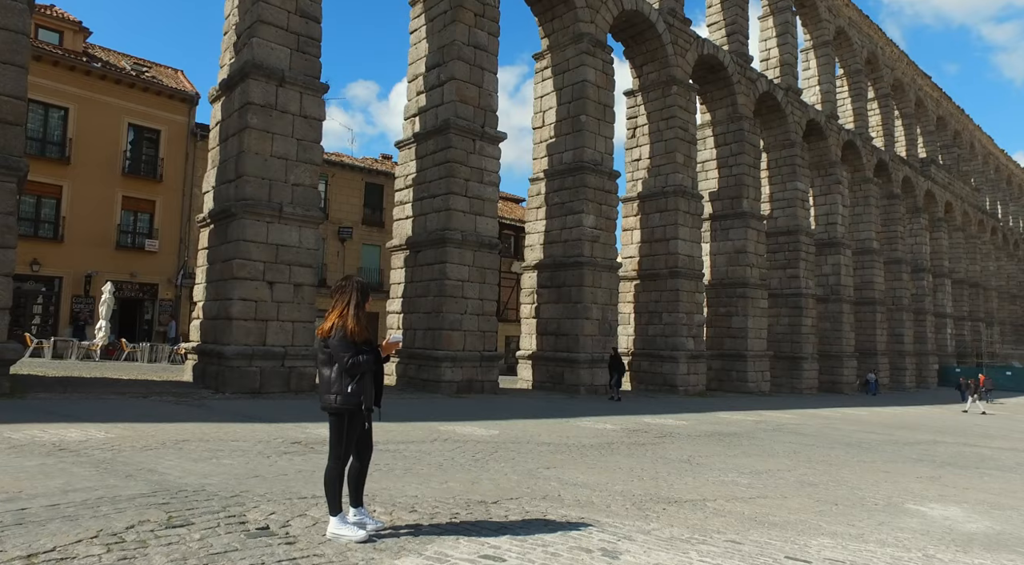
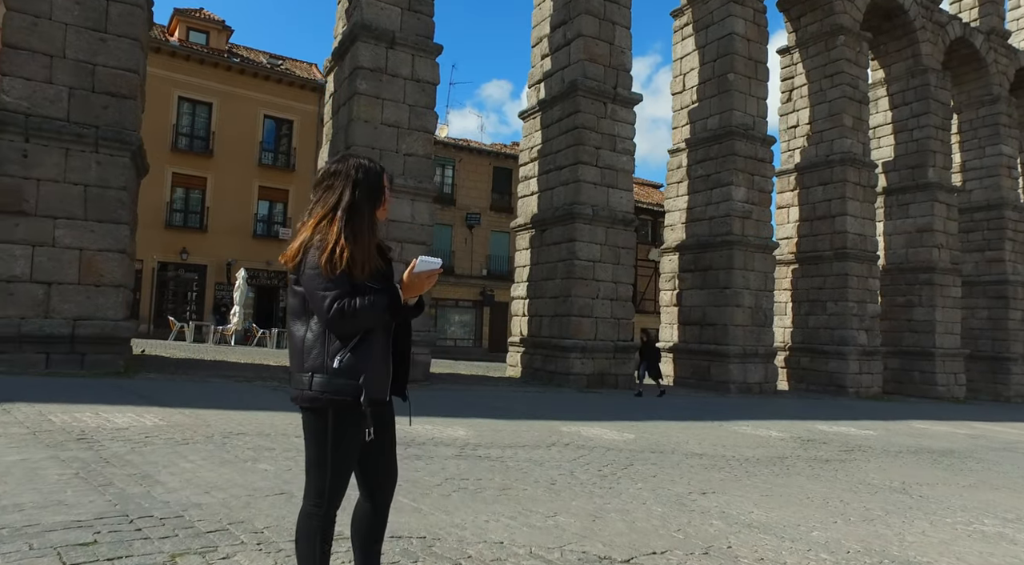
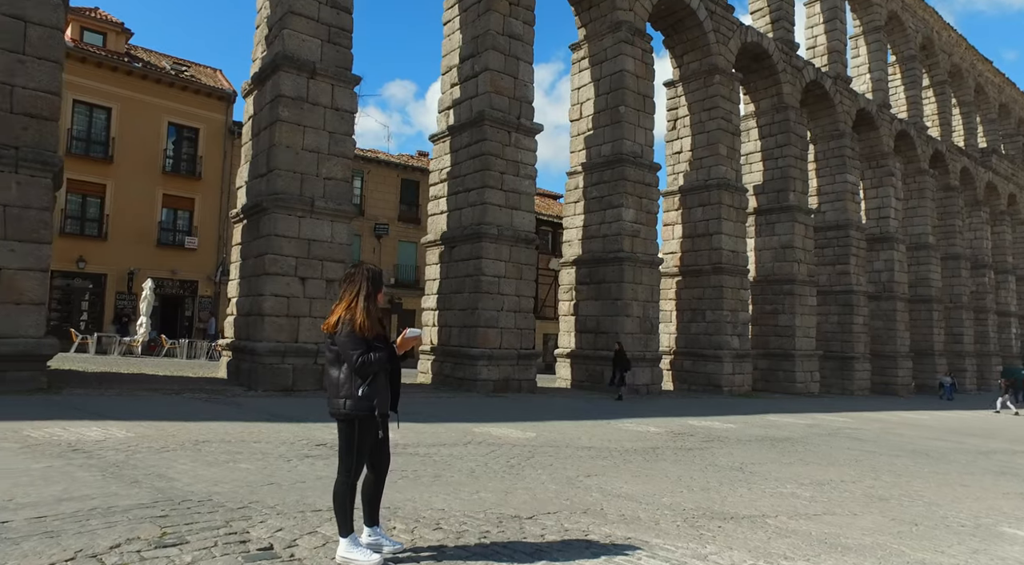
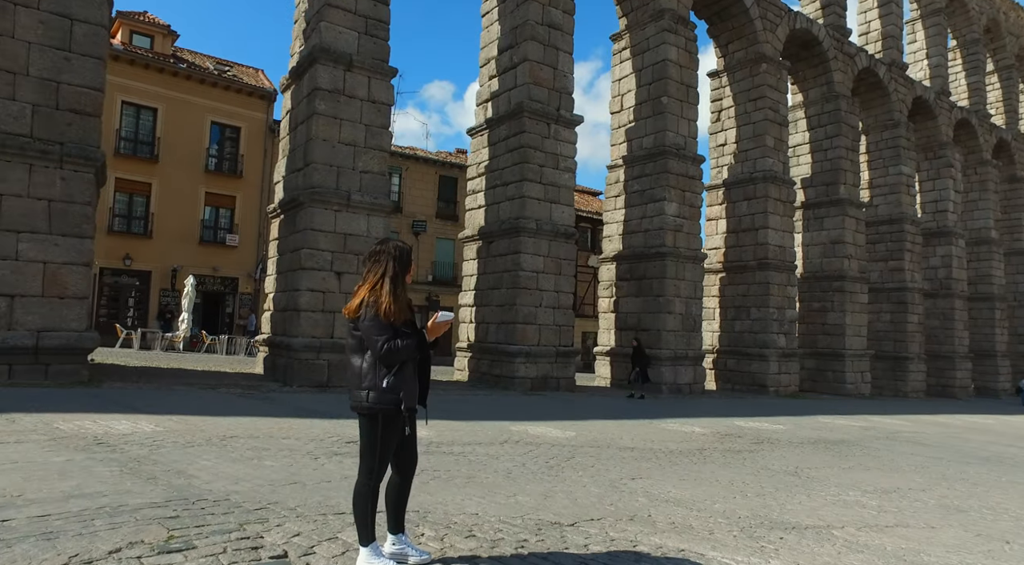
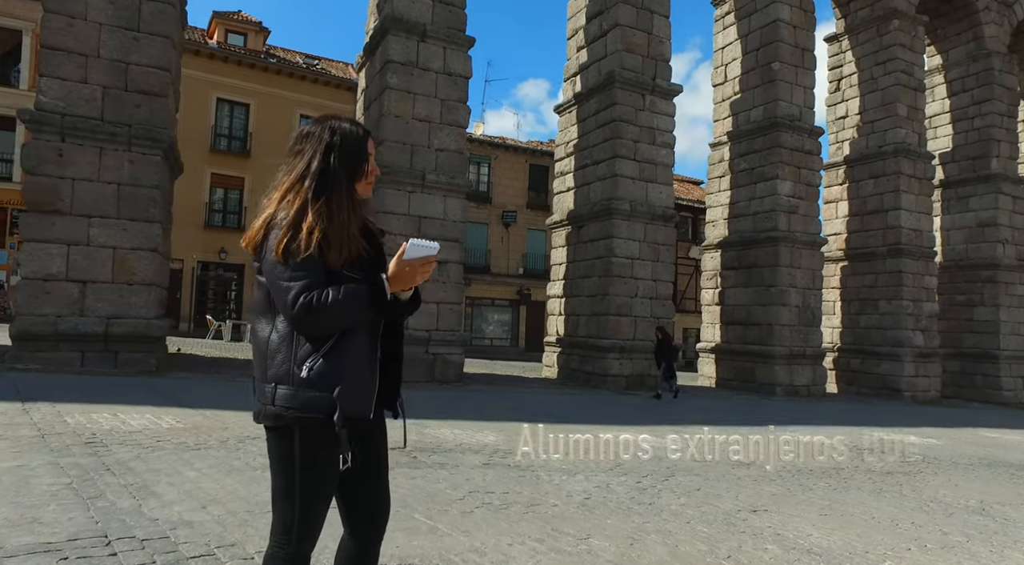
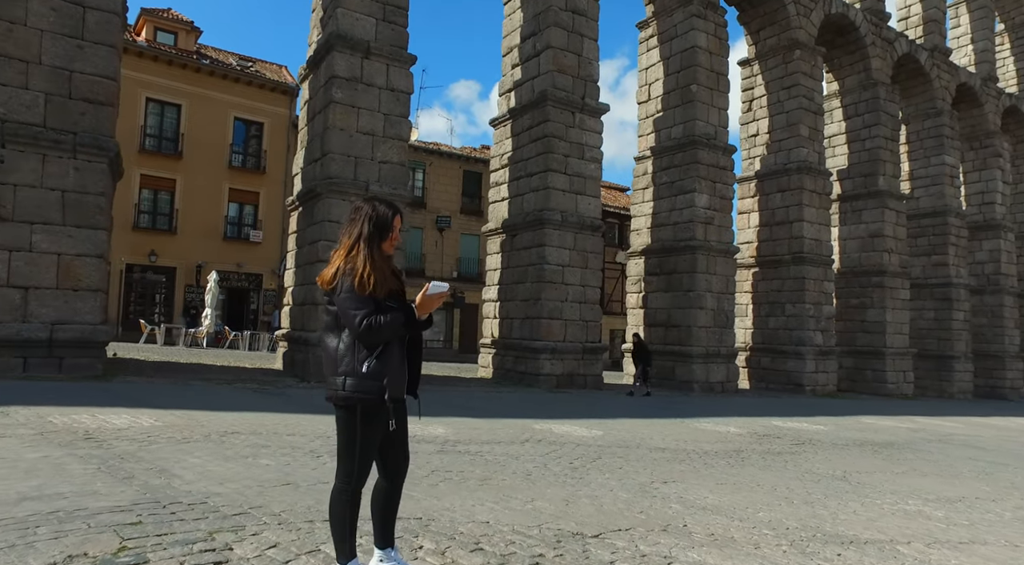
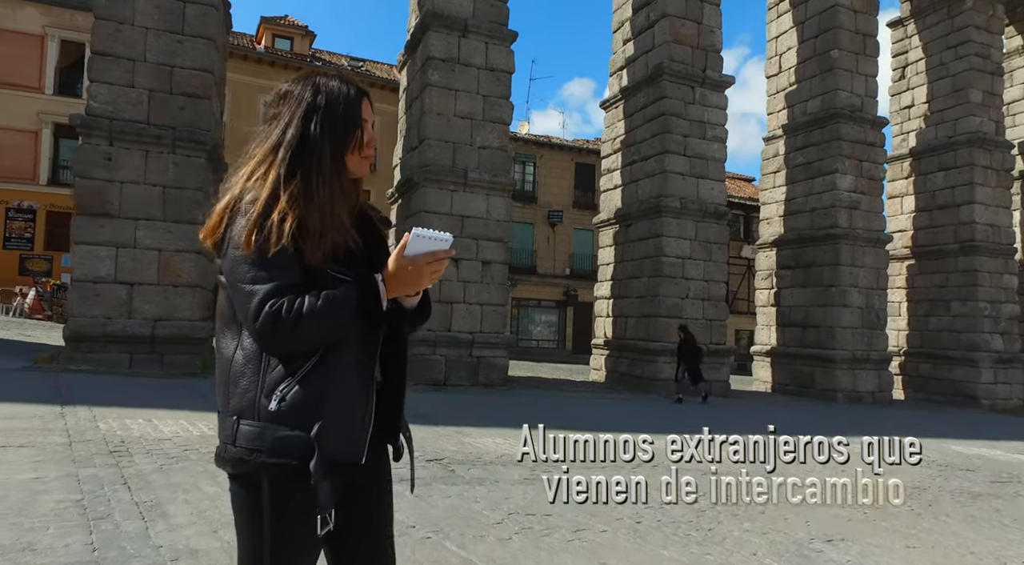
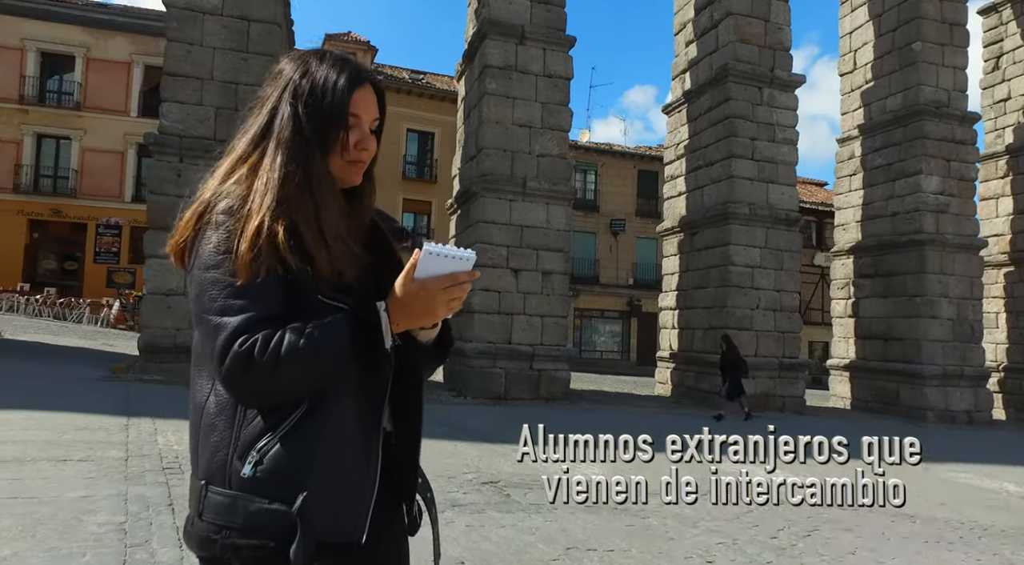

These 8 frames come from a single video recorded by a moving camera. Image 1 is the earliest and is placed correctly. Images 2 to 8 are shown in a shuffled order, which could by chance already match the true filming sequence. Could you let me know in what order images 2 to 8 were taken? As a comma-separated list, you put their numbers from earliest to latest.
3, 4, 6, 2, 5, 7, 8
